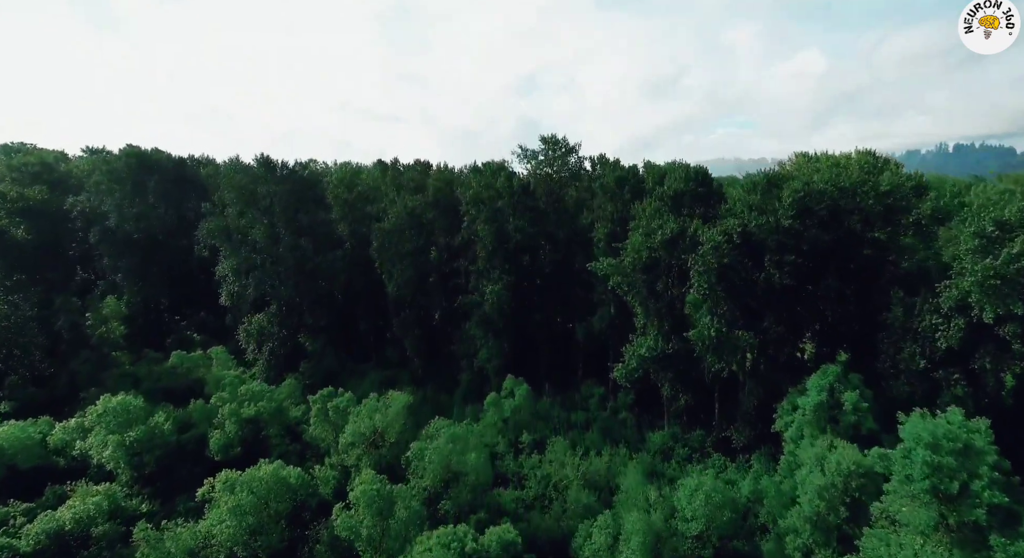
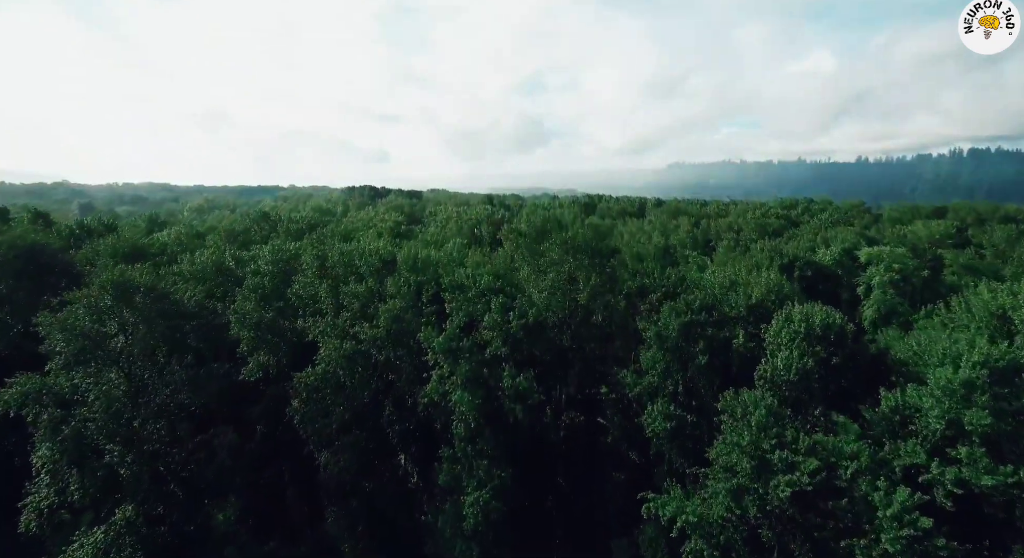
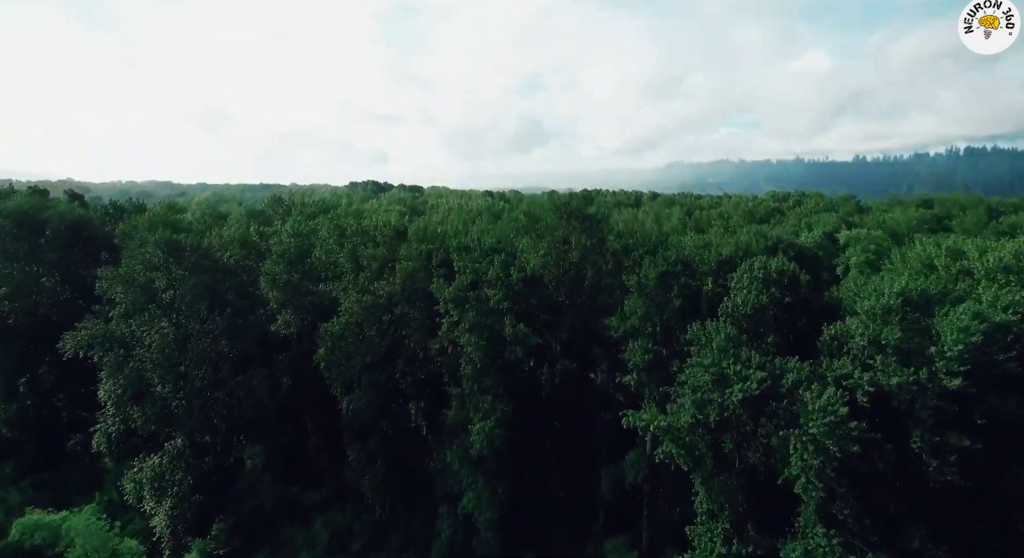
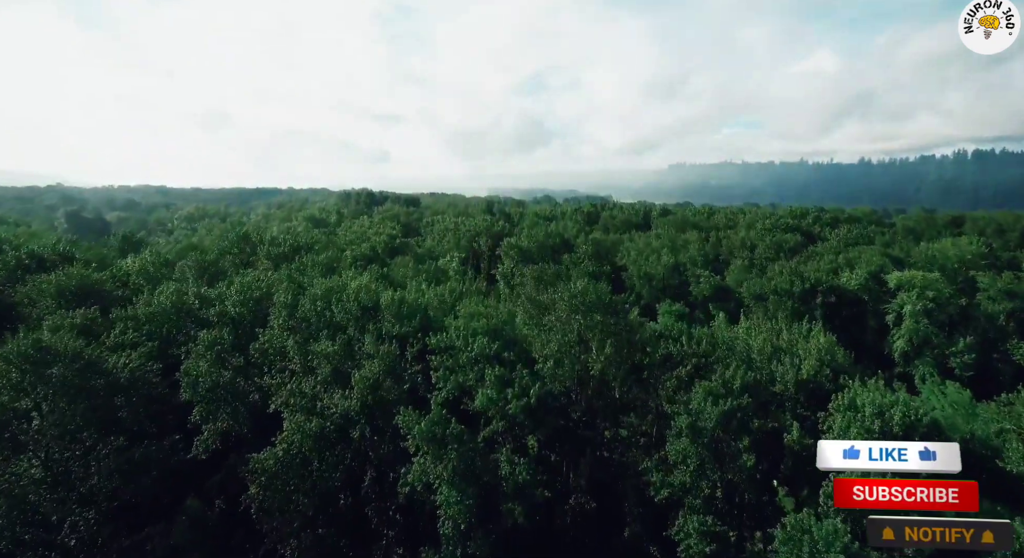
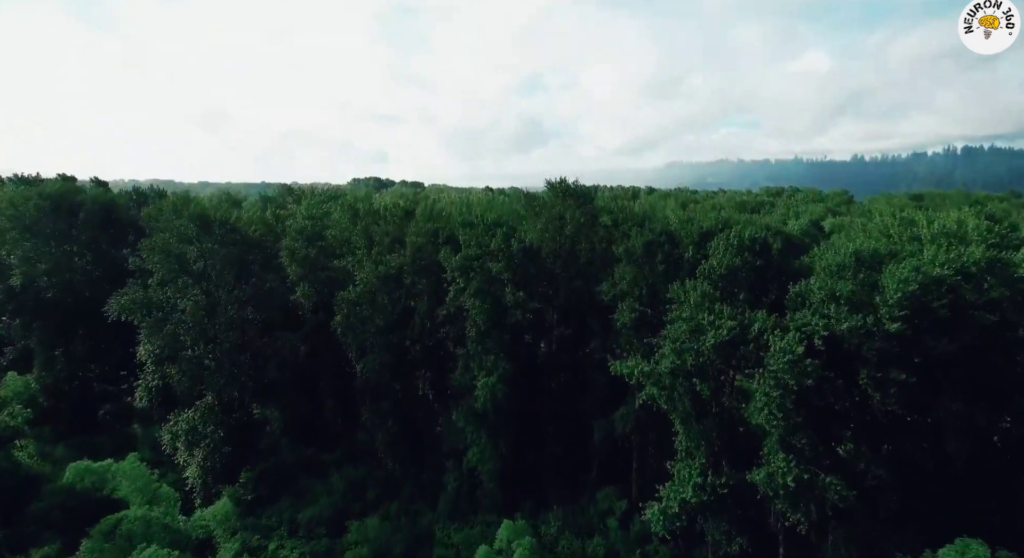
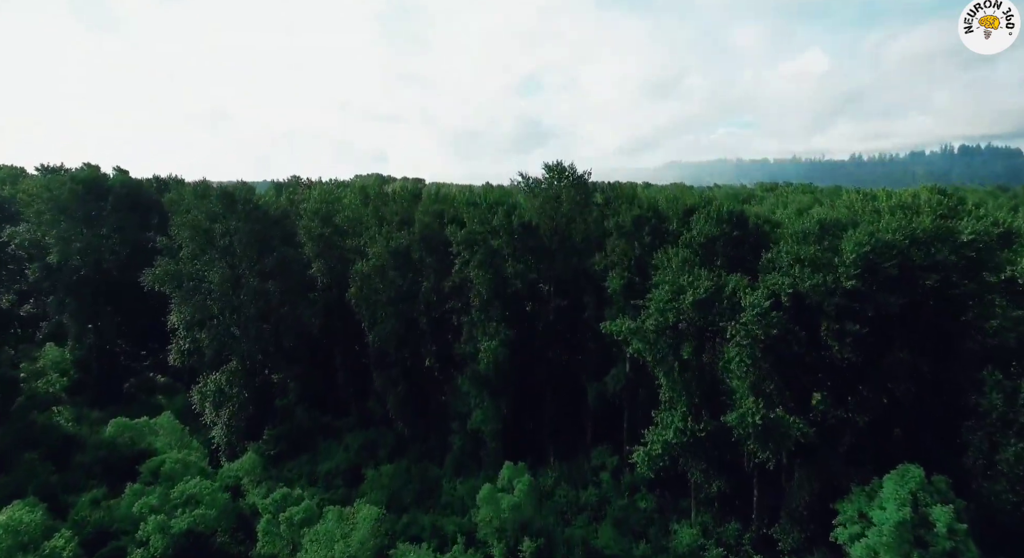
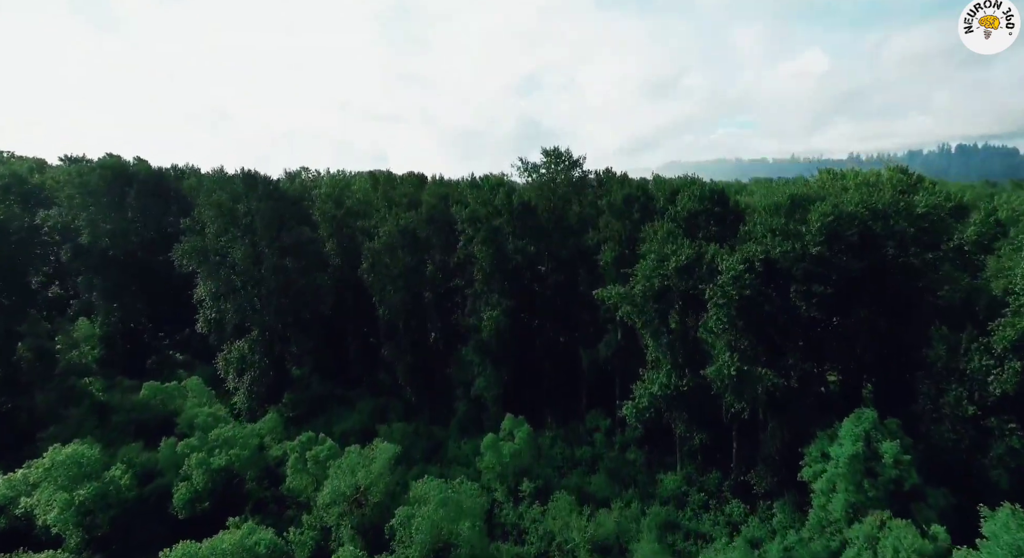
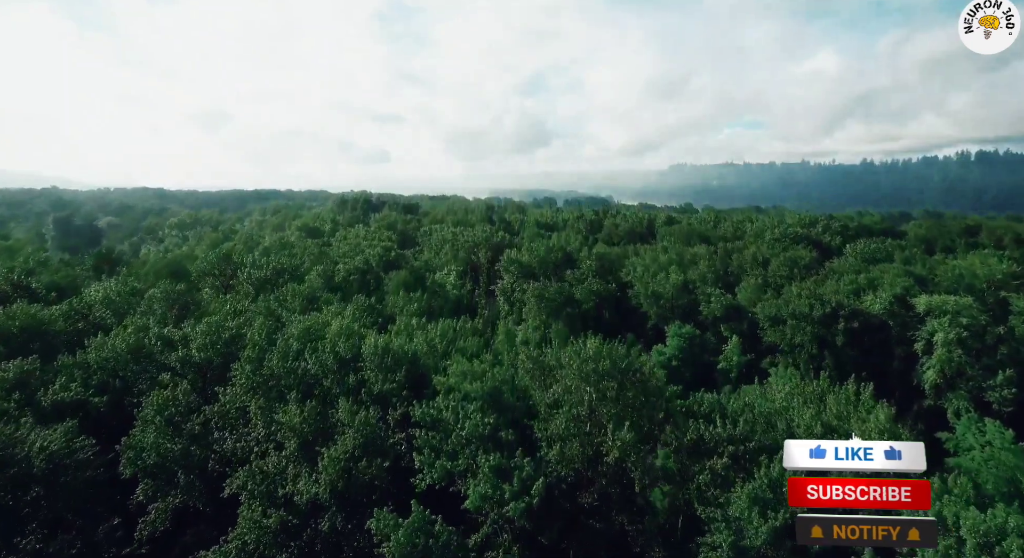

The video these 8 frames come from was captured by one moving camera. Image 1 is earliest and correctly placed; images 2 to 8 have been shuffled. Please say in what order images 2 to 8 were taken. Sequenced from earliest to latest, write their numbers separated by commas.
7, 6, 5, 3, 2, 4, 8
